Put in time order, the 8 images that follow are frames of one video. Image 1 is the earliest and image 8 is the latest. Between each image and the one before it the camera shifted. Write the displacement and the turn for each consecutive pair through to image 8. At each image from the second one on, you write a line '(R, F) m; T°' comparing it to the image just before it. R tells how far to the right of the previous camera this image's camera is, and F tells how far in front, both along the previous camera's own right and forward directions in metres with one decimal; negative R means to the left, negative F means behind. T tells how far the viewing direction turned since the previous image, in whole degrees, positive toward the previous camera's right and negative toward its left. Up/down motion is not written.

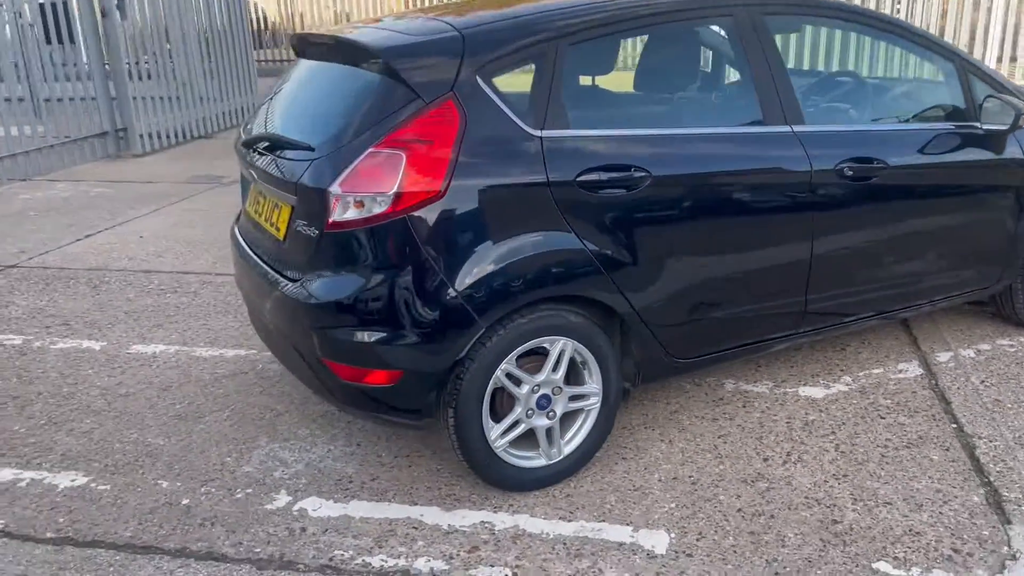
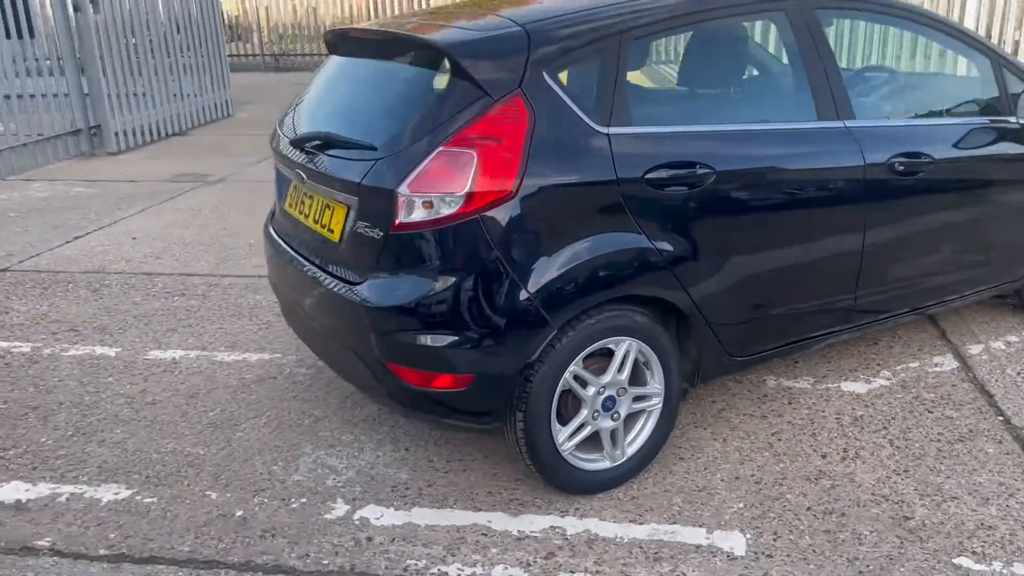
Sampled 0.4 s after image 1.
(-0.4, +0.1) m; +3°
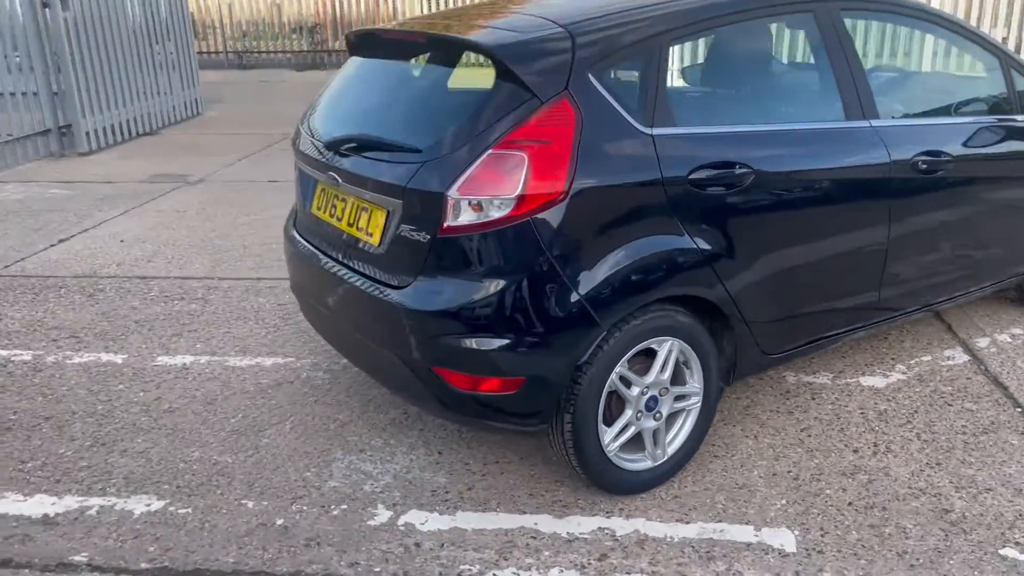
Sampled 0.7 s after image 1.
(-0.3, 0.0) m; +3°
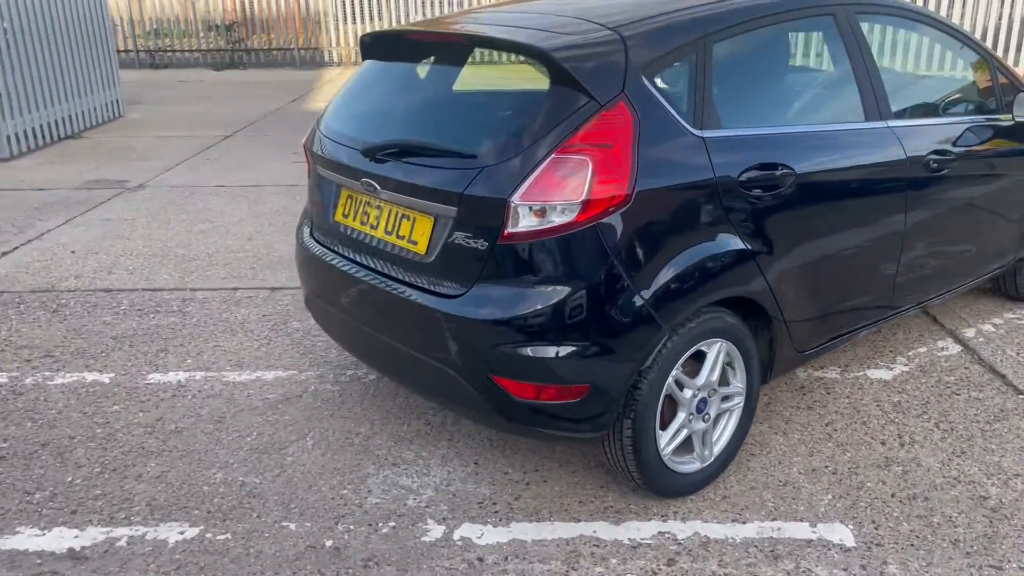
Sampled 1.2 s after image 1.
(-0.5, +0.1) m; +6°
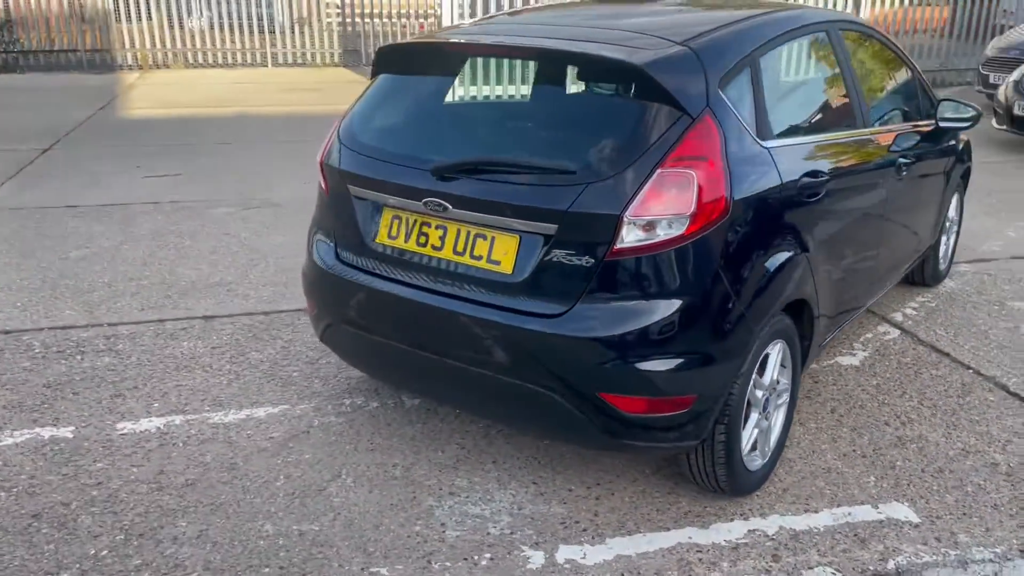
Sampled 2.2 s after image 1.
(-1.0, +0.2) m; +14°
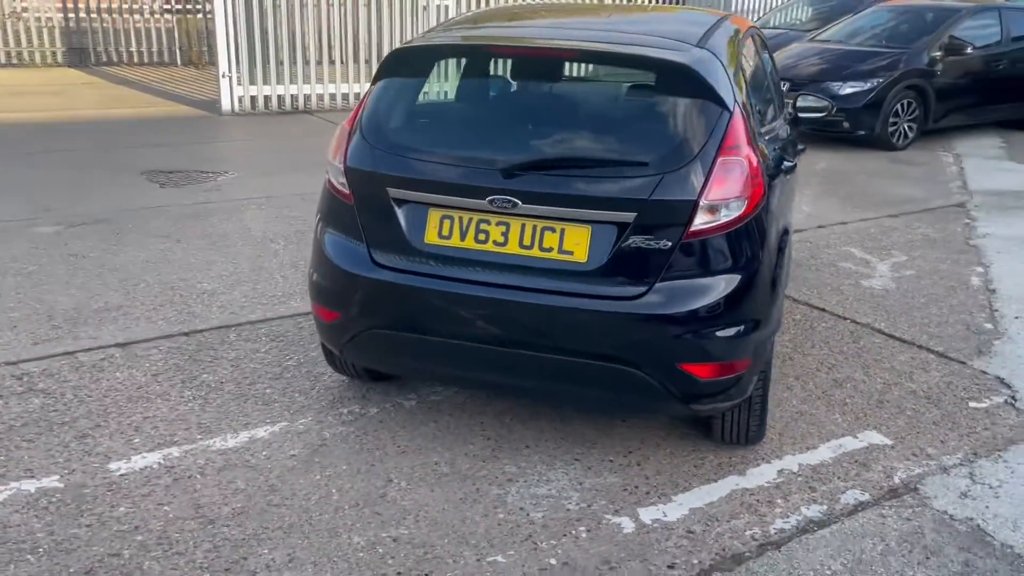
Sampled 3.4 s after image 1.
(-1.2, 0.0) m; +18°
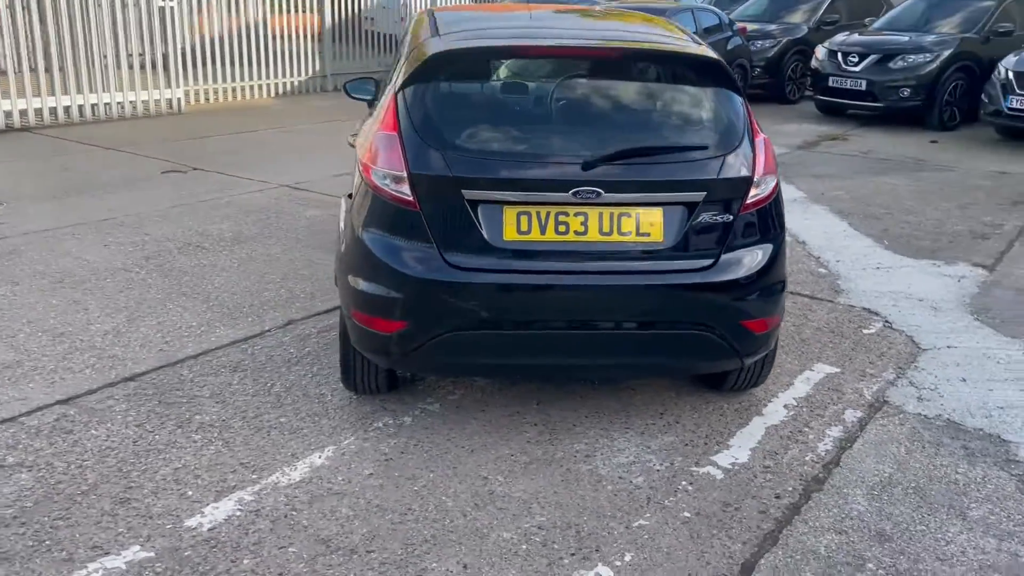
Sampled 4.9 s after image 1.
(-1.5, +0.1) m; +21°
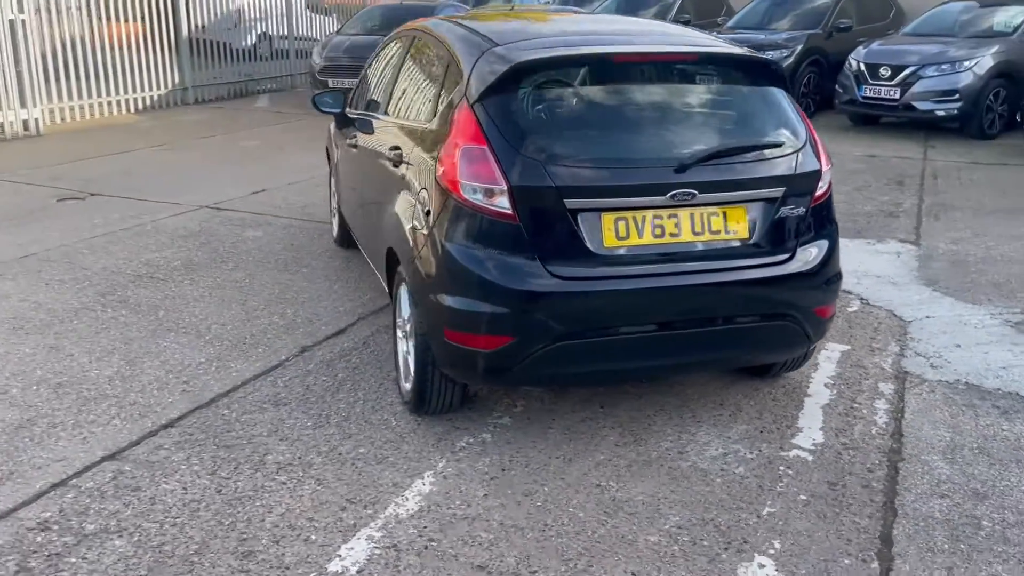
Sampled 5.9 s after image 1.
(-1.0, +0.1) m; +11°
